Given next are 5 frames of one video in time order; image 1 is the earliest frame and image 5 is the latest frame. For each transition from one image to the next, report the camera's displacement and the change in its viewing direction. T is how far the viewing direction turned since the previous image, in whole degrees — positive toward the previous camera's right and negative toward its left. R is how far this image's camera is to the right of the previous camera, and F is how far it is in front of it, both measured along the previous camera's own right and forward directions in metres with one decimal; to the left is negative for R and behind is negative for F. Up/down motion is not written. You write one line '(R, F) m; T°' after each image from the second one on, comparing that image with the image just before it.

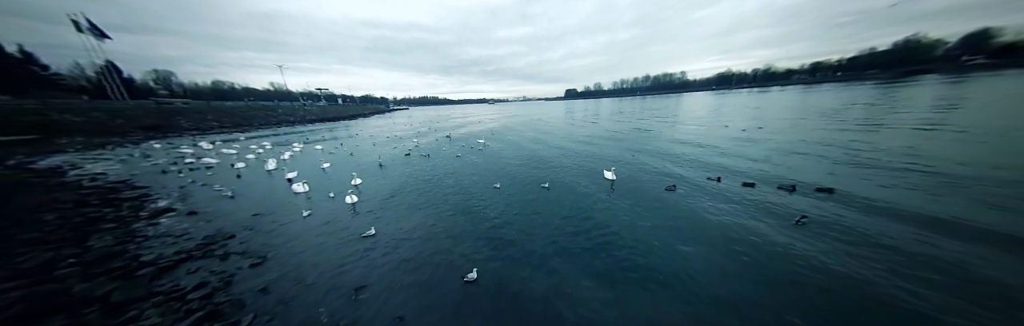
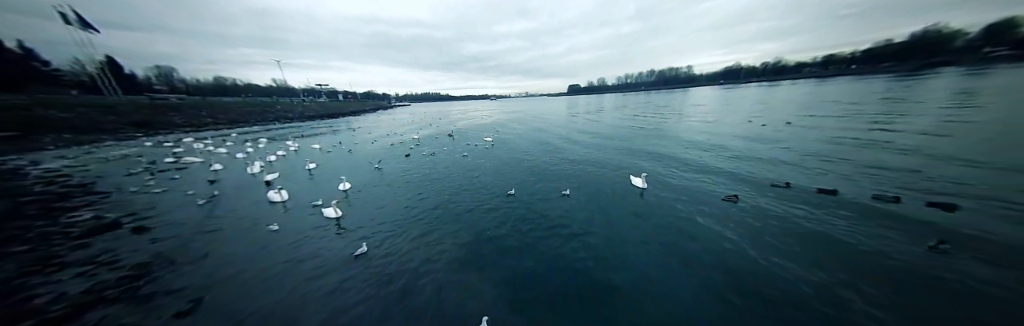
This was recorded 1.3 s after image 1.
(-0.5, +1.8) m; -1°
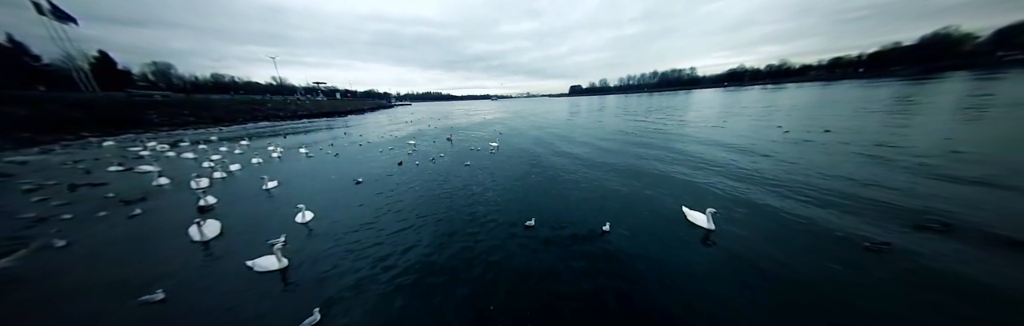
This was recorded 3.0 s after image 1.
(-0.6, +2.7) m; 0°
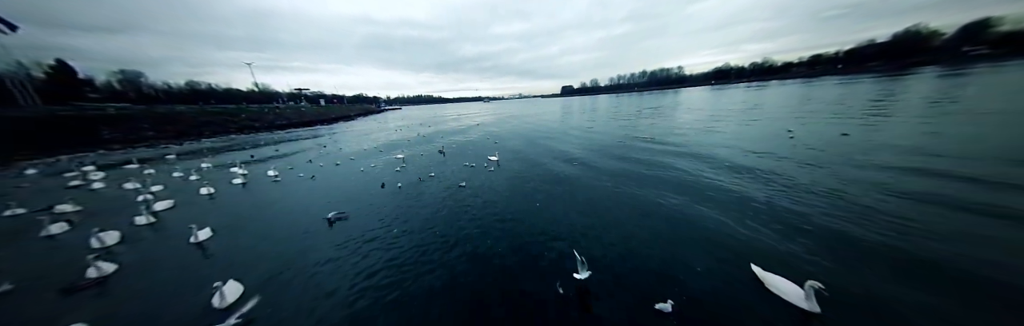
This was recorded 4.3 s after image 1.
(-0.5, +2.2) m; +2°
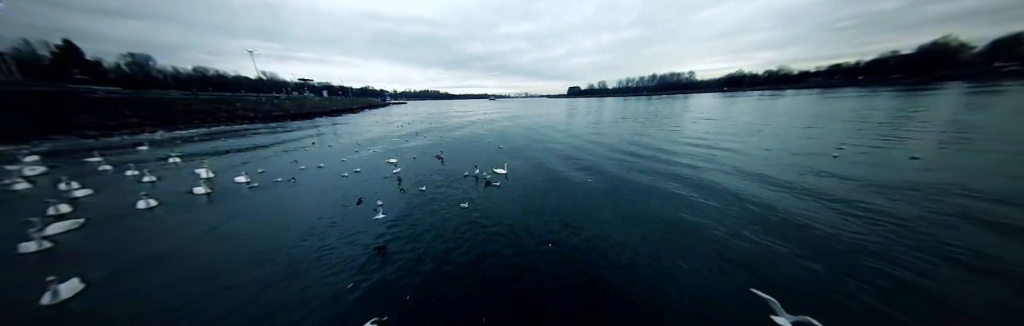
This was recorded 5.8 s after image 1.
(-0.4, +2.7) m; -1°
